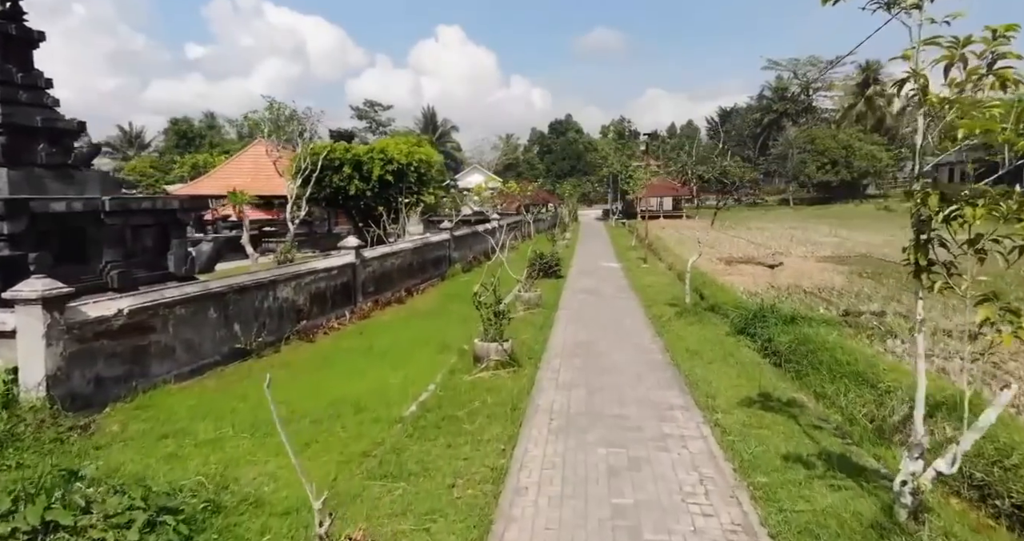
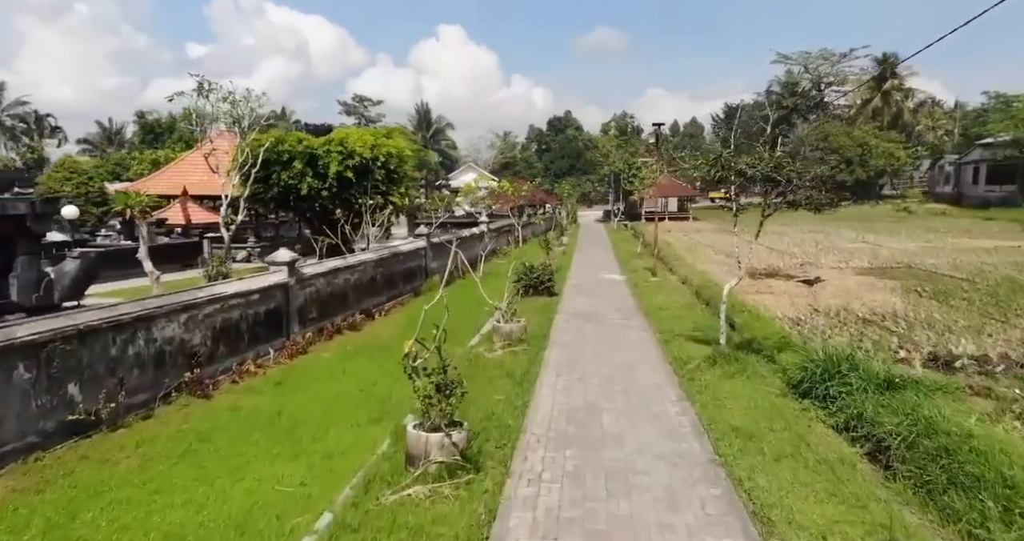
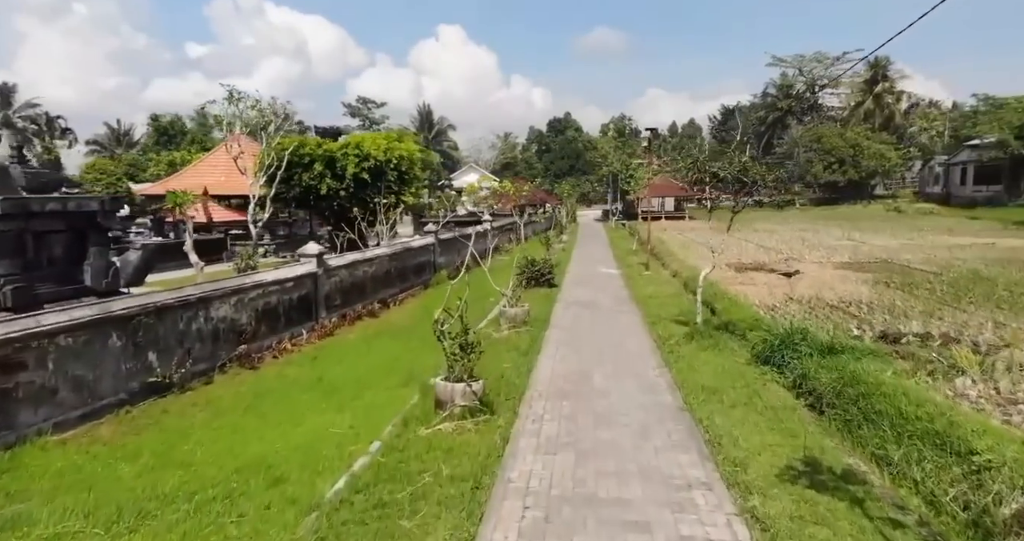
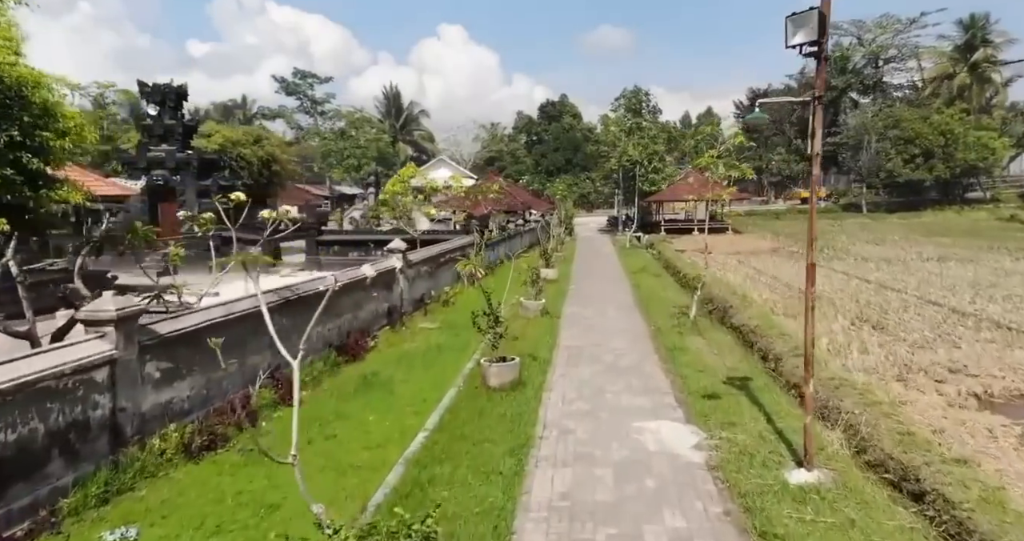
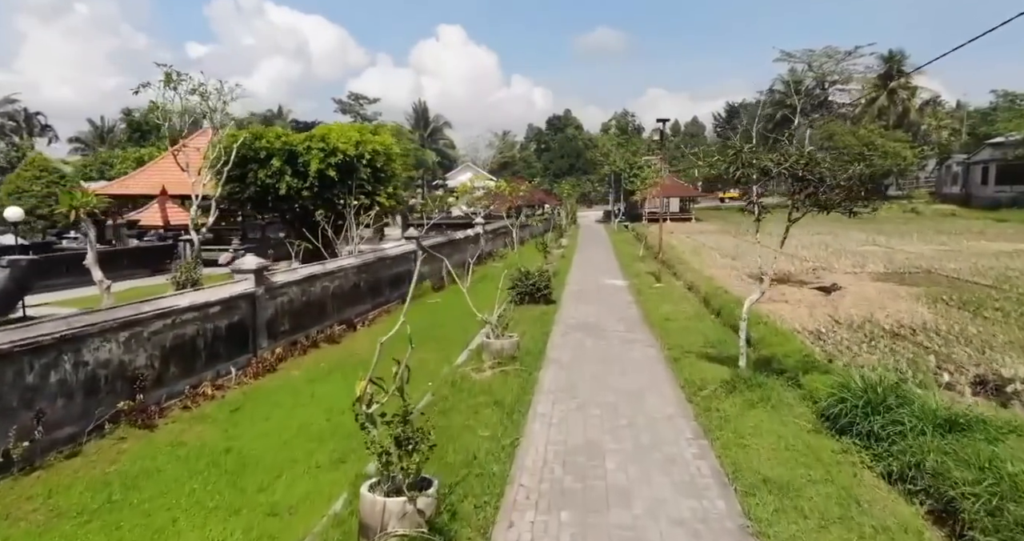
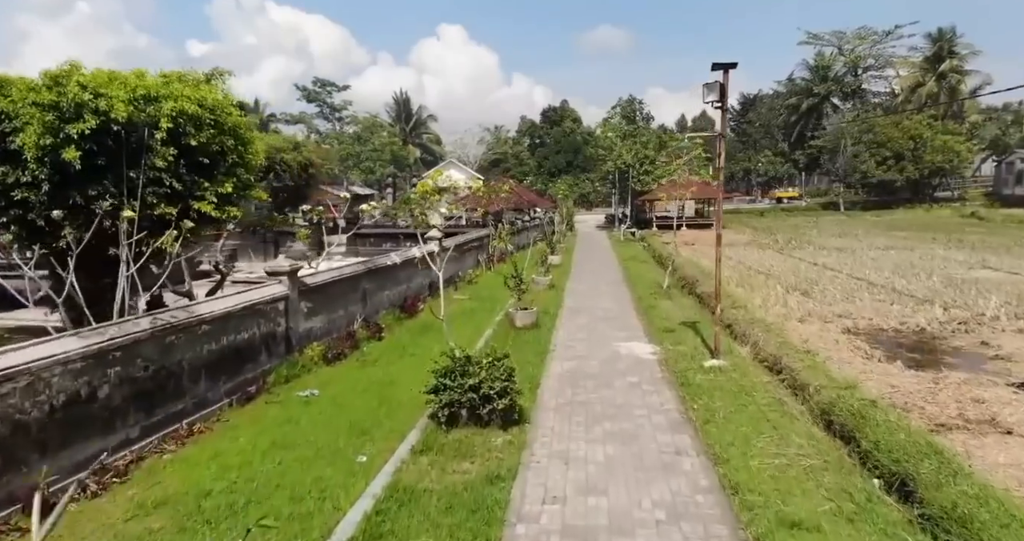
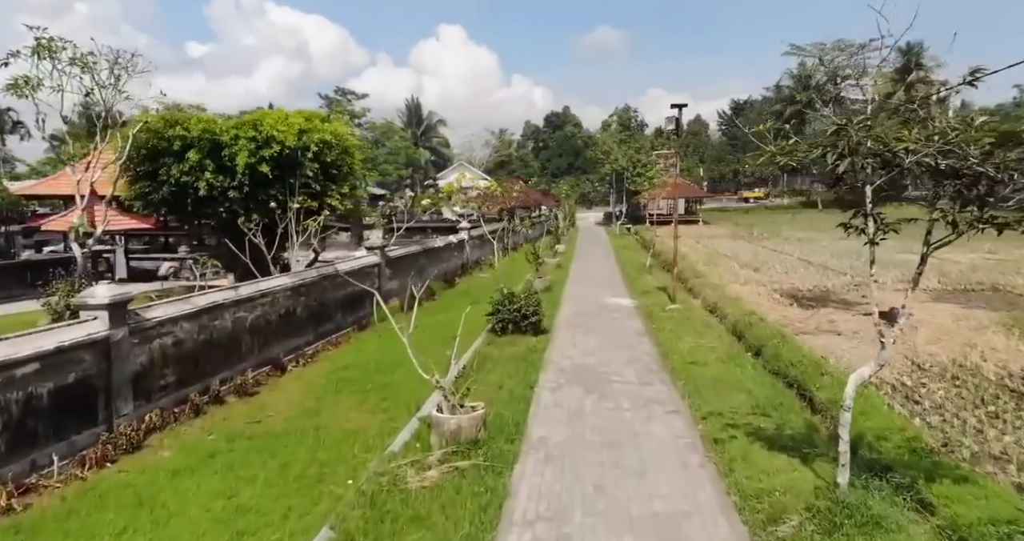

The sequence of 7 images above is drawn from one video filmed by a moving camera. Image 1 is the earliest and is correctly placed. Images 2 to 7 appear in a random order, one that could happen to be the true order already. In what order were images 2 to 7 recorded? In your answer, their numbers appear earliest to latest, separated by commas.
3, 2, 5, 7, 6, 4
